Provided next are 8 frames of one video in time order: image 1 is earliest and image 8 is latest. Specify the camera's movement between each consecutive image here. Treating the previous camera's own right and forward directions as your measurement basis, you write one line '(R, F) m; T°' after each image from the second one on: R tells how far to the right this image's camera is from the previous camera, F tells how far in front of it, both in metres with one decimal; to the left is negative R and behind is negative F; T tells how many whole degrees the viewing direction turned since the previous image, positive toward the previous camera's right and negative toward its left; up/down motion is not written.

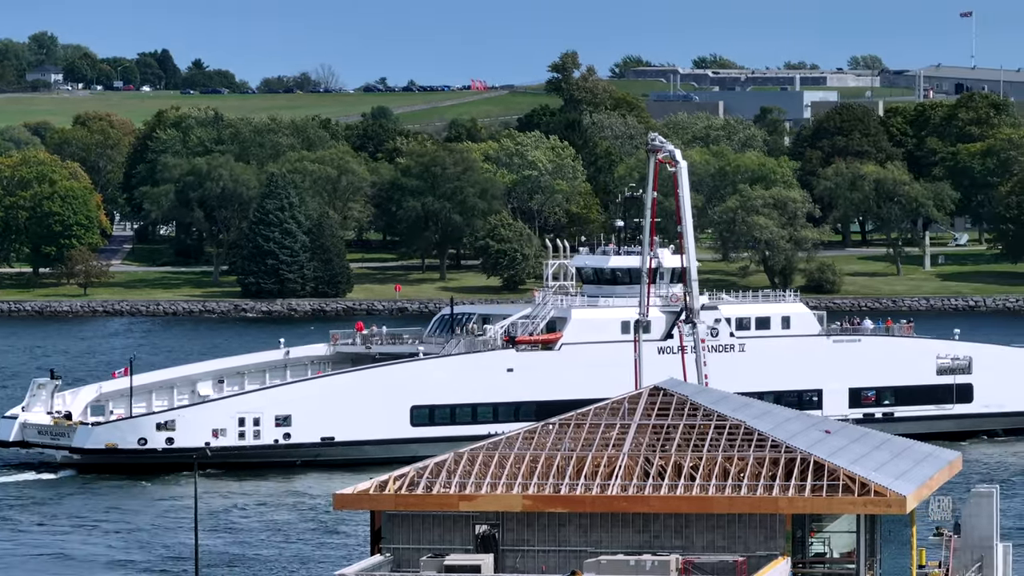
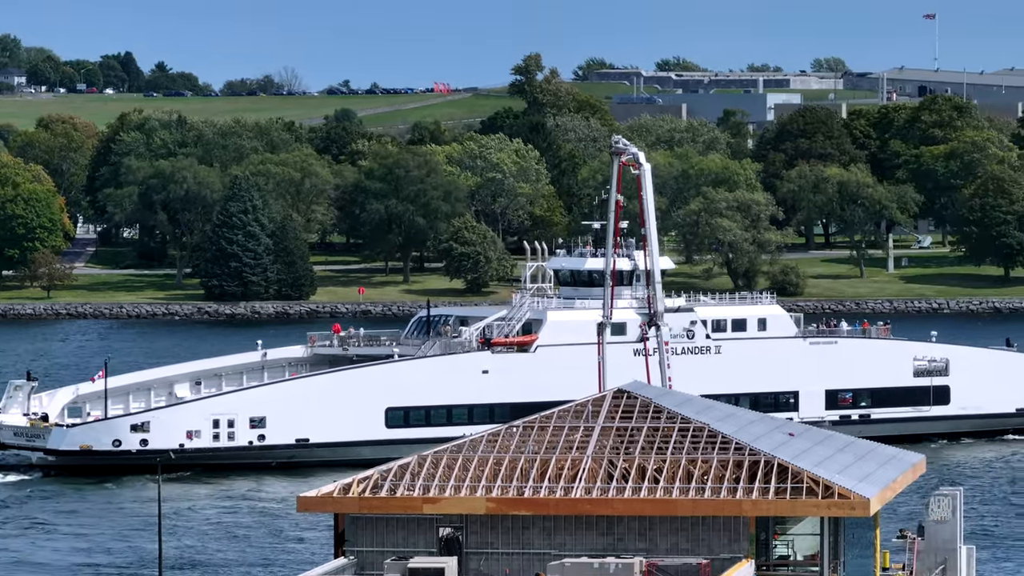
(+0.2, 0.0) m; +1°
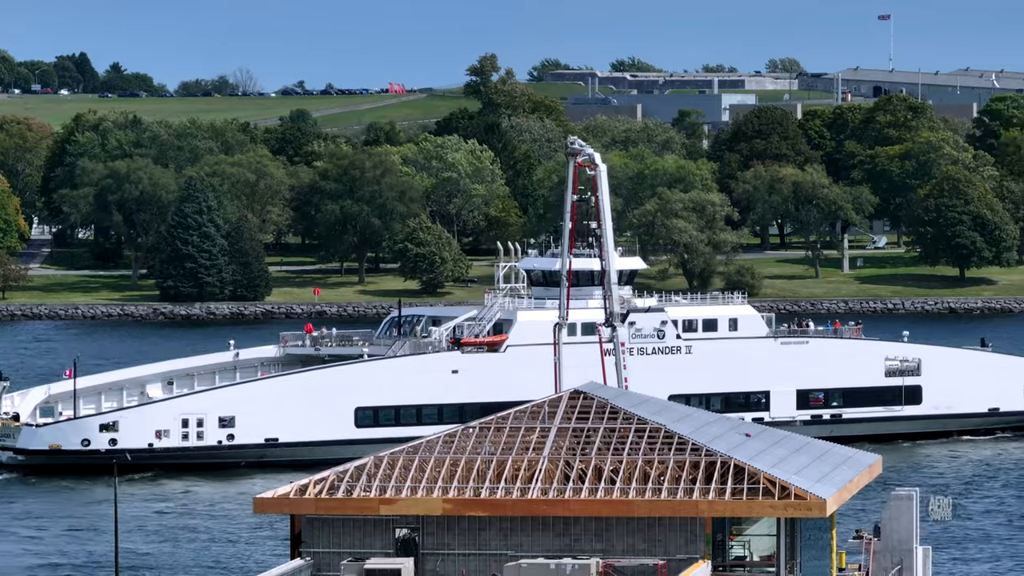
(+0.3, 0.0) m; +1°
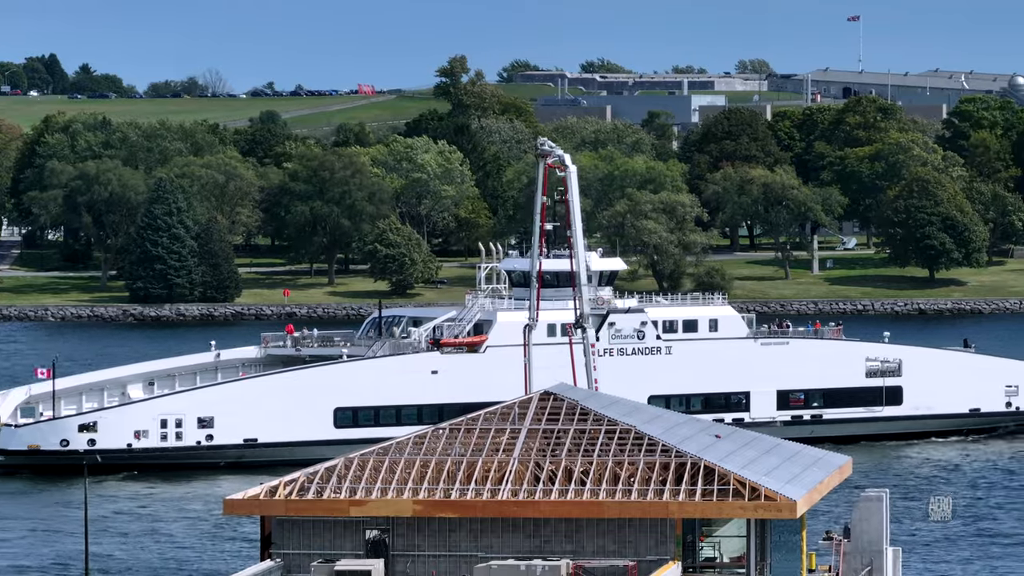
(+0.2, 0.0) m; 0°
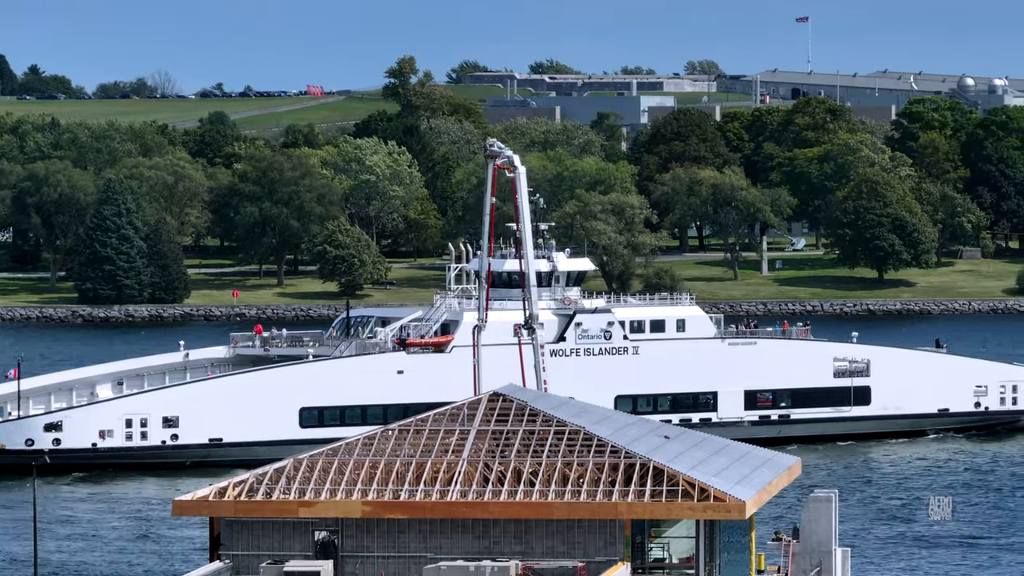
(+0.4, 0.0) m; +1°
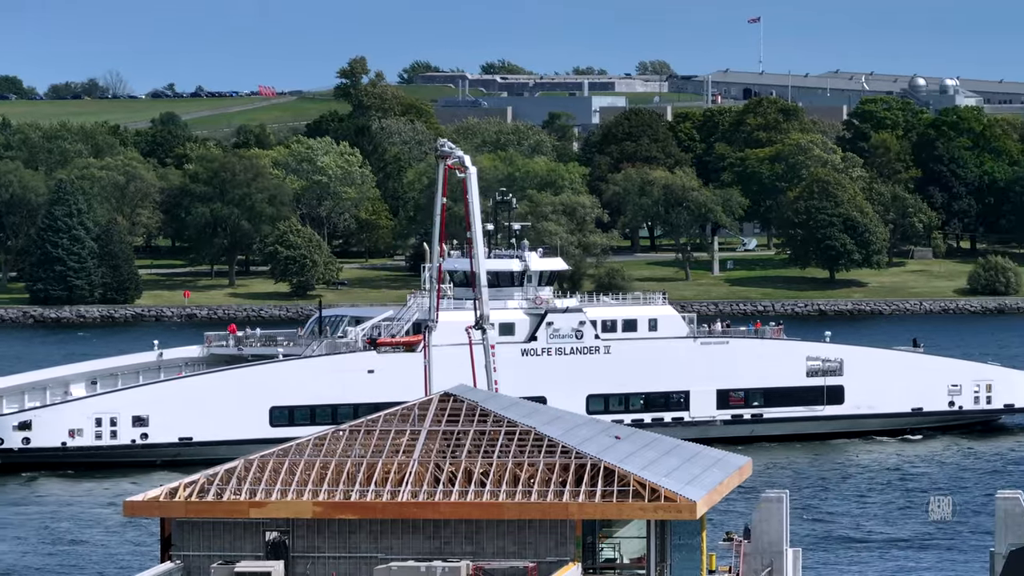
(+0.5, 0.0) m; 0°
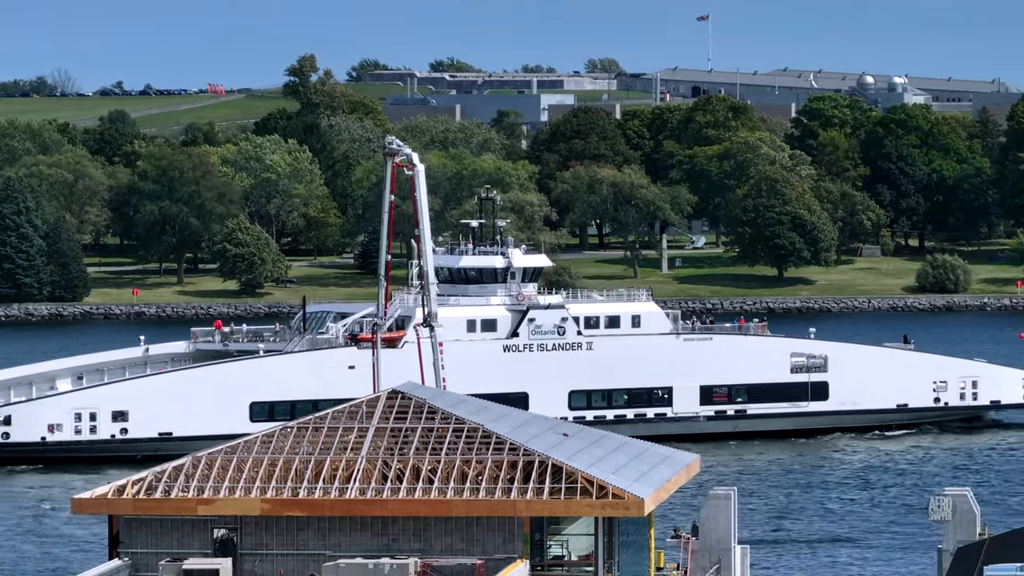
(+0.6, 0.0) m; 0°
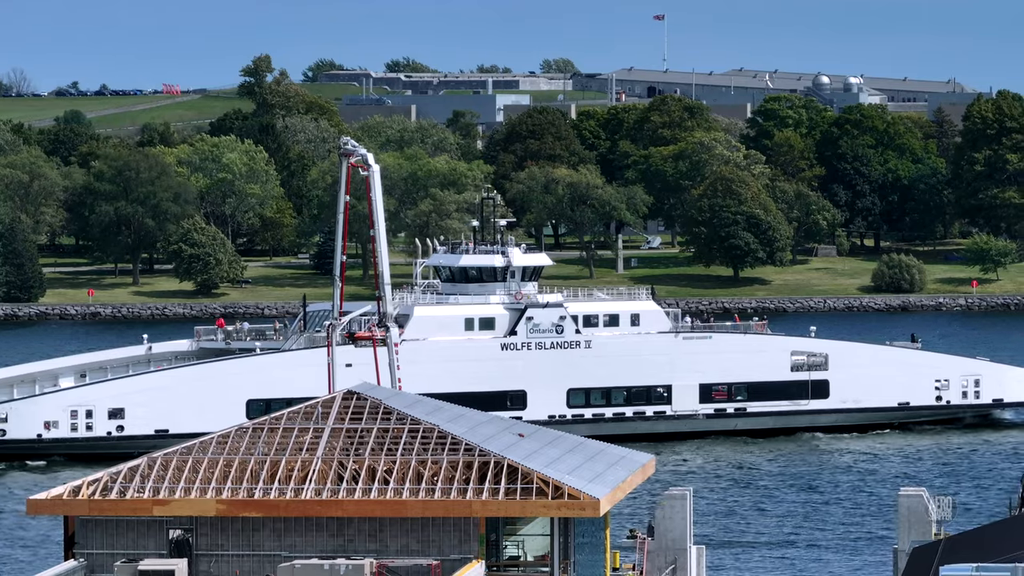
(+0.5, 0.0) m; 0°
